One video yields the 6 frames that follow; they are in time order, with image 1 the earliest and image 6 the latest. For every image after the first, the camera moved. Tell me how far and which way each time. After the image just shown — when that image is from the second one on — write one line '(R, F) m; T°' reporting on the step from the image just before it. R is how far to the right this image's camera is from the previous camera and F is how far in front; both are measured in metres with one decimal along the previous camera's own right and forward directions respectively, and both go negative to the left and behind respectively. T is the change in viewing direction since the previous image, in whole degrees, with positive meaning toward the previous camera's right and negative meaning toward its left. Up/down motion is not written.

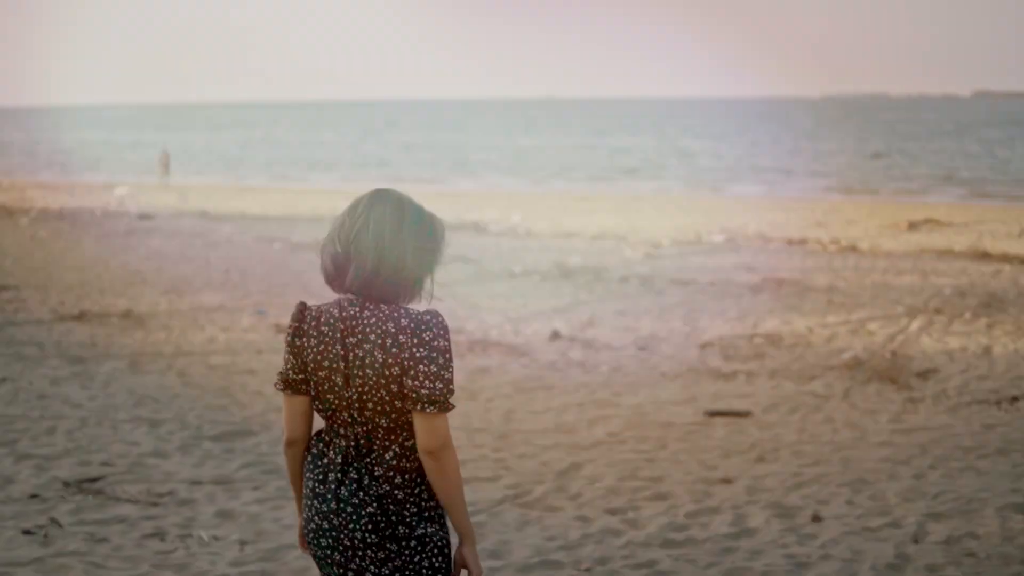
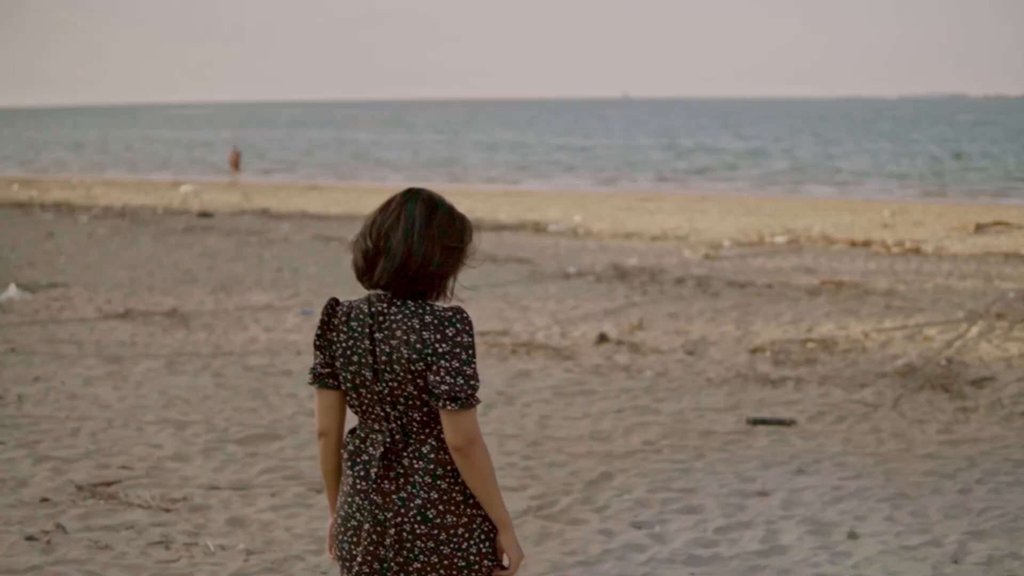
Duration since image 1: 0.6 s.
(+0.2, +0.2) m; -3°
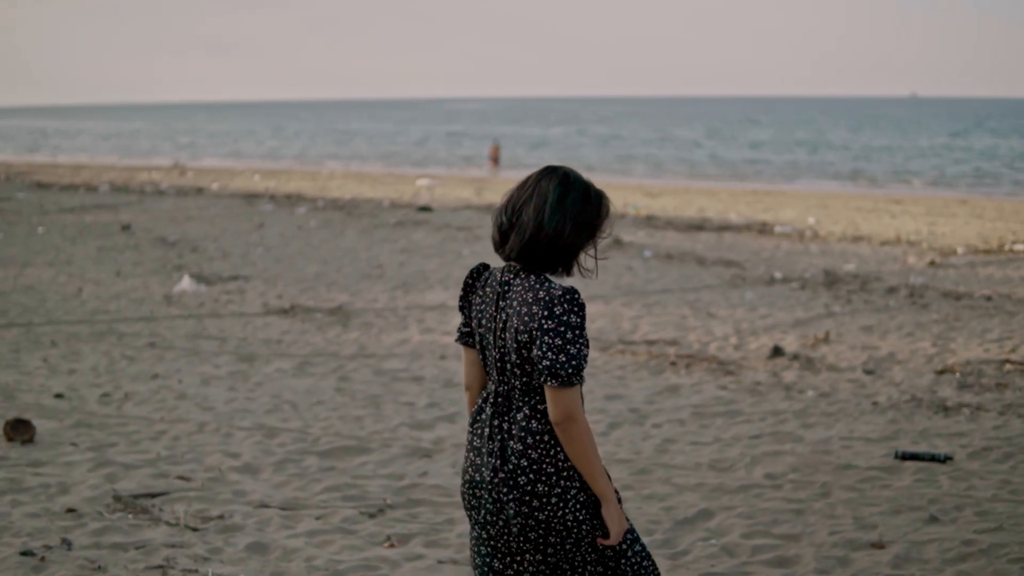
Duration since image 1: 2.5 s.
(+0.8, +0.7) m; -12°
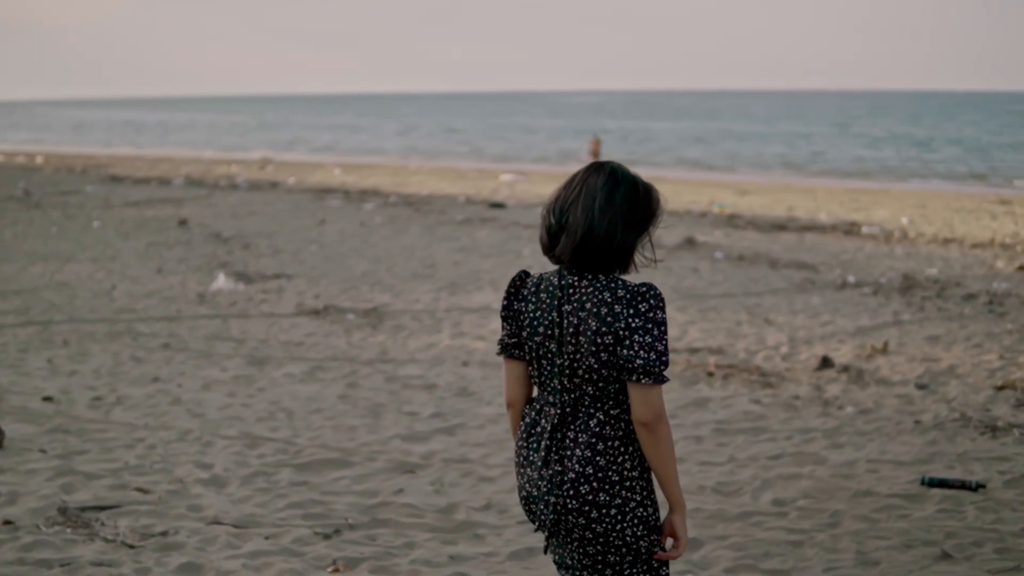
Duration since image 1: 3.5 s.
(+0.5, +0.4) m; -5°
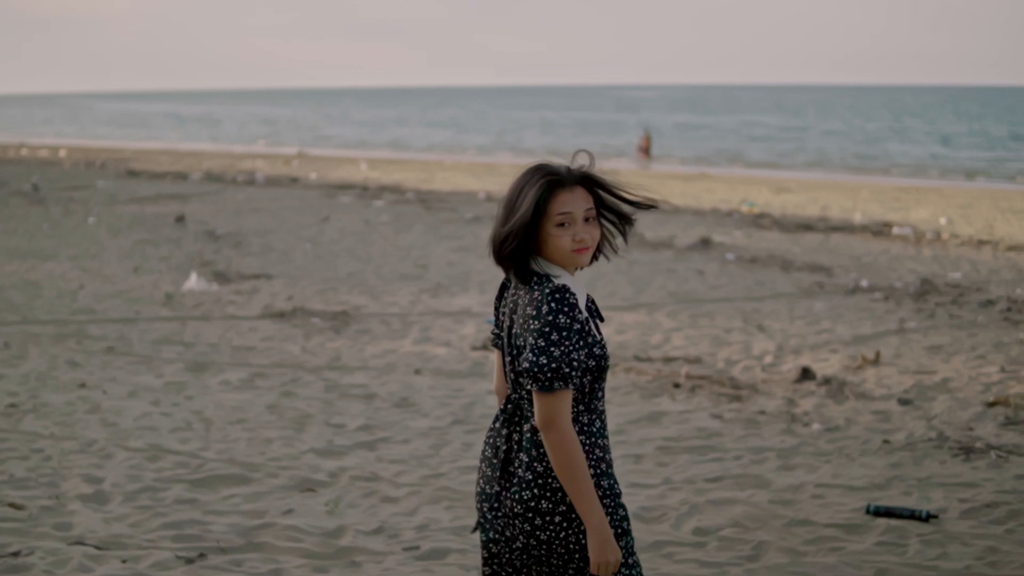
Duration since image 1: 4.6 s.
(+0.6, +0.4) m; -4°
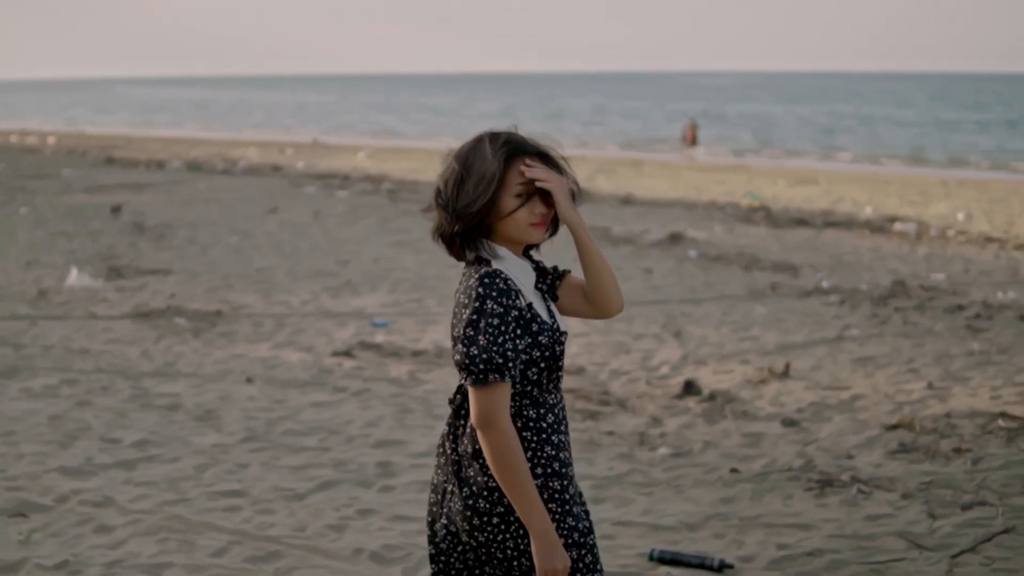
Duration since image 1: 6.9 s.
(+1.1, +0.8) m; -6°
